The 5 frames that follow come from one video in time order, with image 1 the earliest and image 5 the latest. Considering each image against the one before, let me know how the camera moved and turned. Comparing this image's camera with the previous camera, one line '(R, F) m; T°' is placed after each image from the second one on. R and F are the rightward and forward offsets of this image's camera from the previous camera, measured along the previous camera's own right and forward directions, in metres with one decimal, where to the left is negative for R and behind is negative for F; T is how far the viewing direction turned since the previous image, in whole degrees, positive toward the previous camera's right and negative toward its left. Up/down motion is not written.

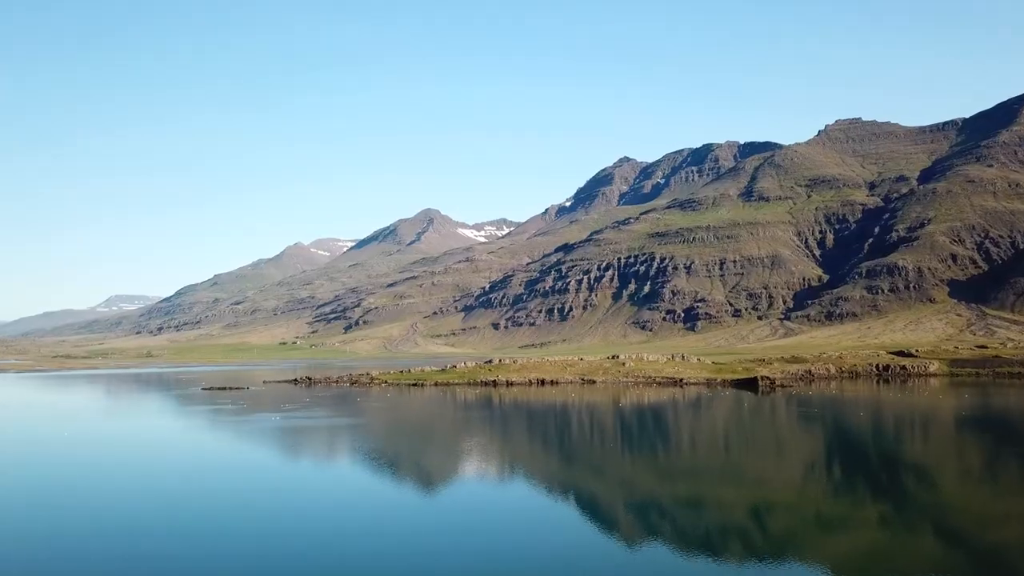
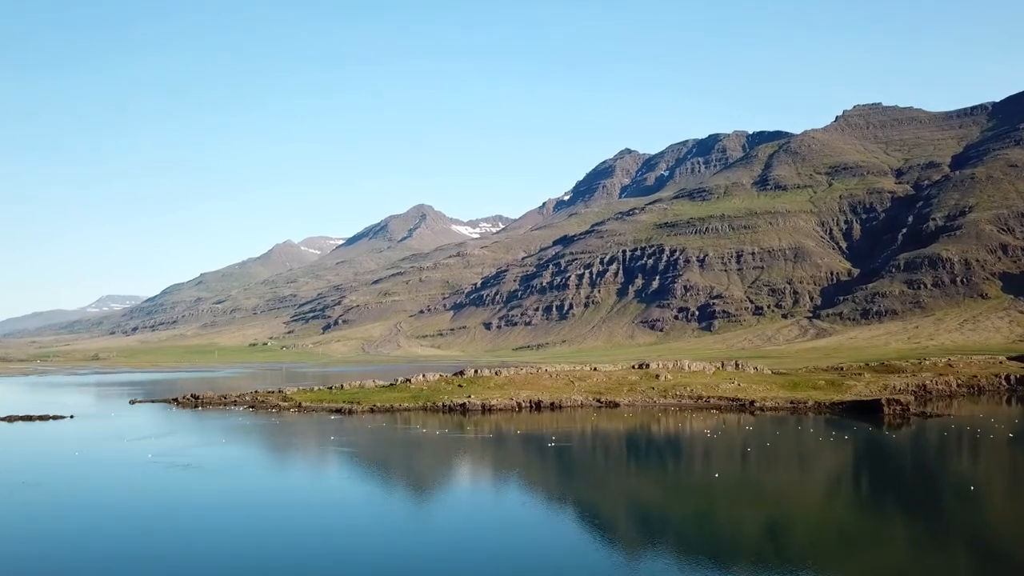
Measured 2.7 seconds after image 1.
(+1.0, +24.4) m; 0°
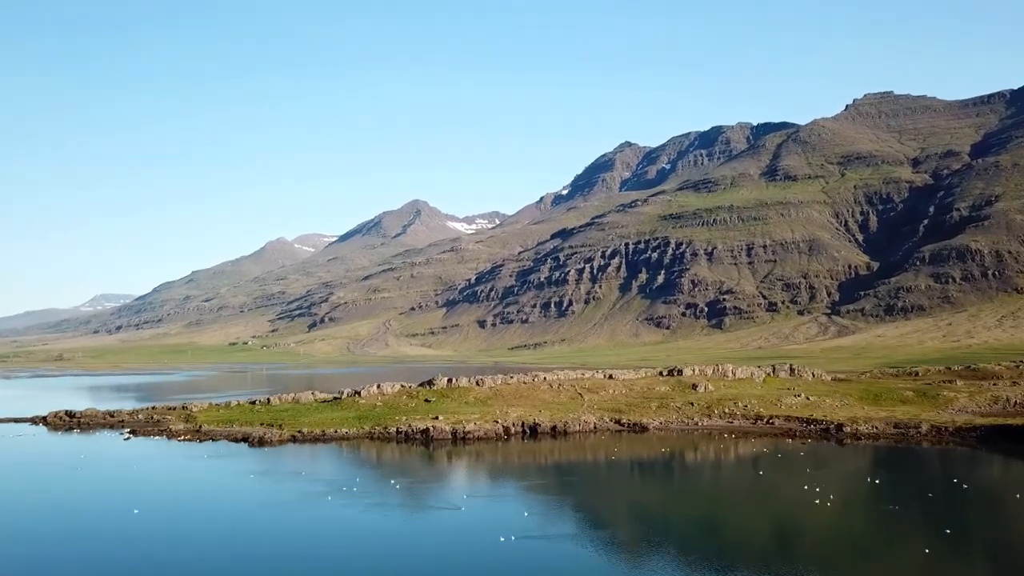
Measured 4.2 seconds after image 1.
(+0.5, +13.6) m; 0°
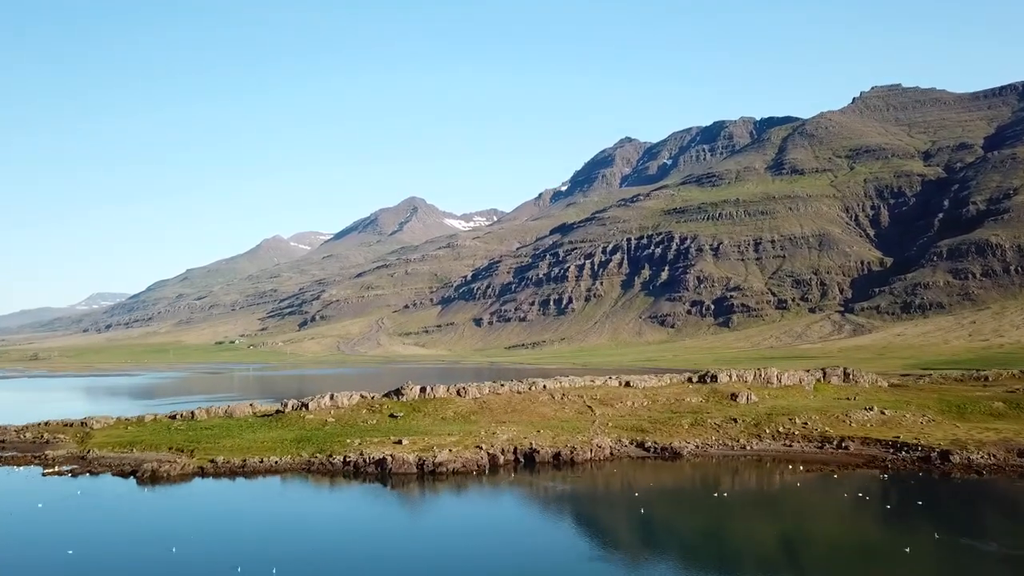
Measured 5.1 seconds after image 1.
(+0.3, +8.3) m; 0°
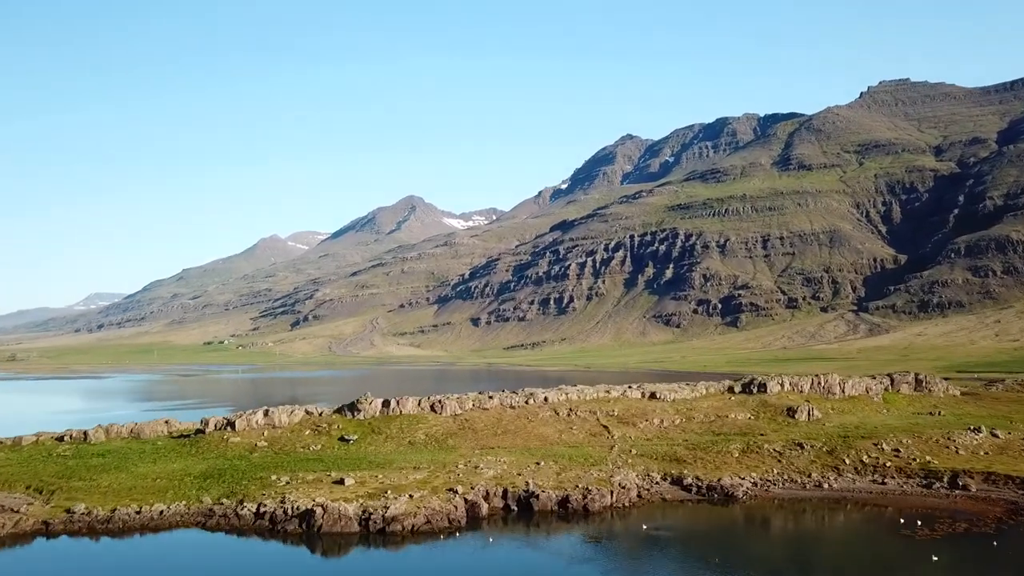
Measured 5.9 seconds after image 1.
(+0.2, +7.2) m; 0°
